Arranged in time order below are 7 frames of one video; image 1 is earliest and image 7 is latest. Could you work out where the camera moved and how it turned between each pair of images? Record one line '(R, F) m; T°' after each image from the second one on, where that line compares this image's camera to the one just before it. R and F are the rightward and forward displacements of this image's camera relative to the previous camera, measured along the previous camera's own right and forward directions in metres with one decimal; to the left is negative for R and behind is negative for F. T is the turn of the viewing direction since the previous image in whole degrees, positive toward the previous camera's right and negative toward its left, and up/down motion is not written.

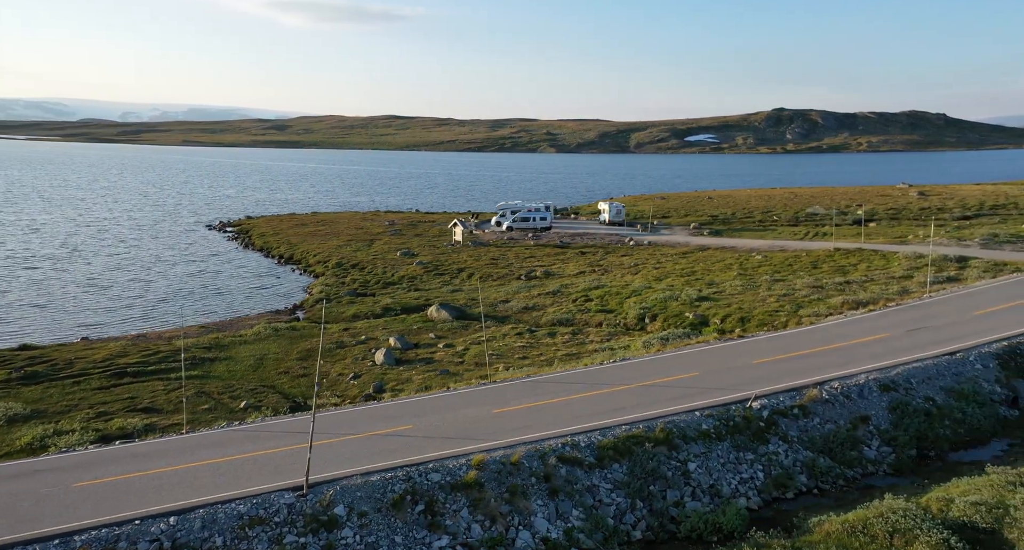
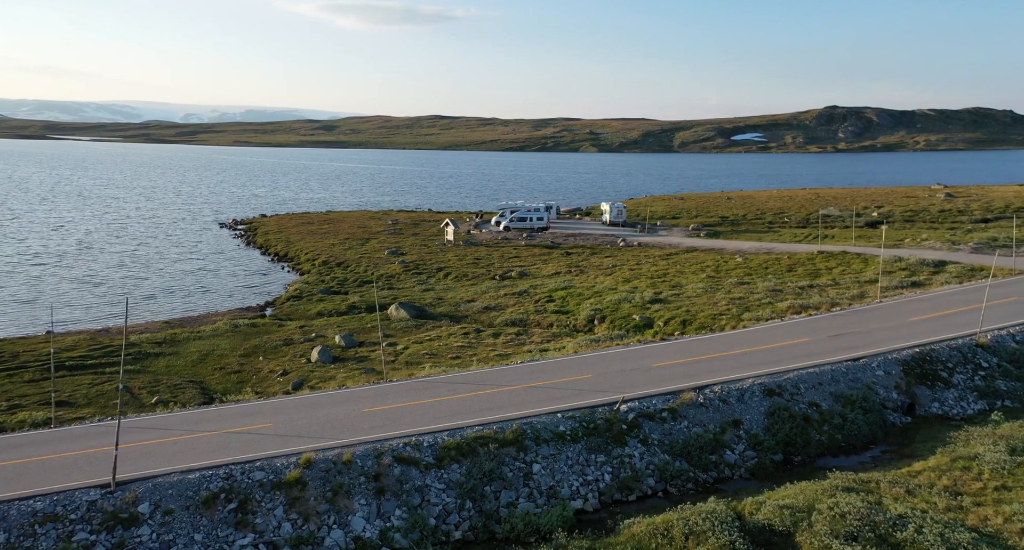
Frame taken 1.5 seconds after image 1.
(+2.5, 0.0) m; 0°
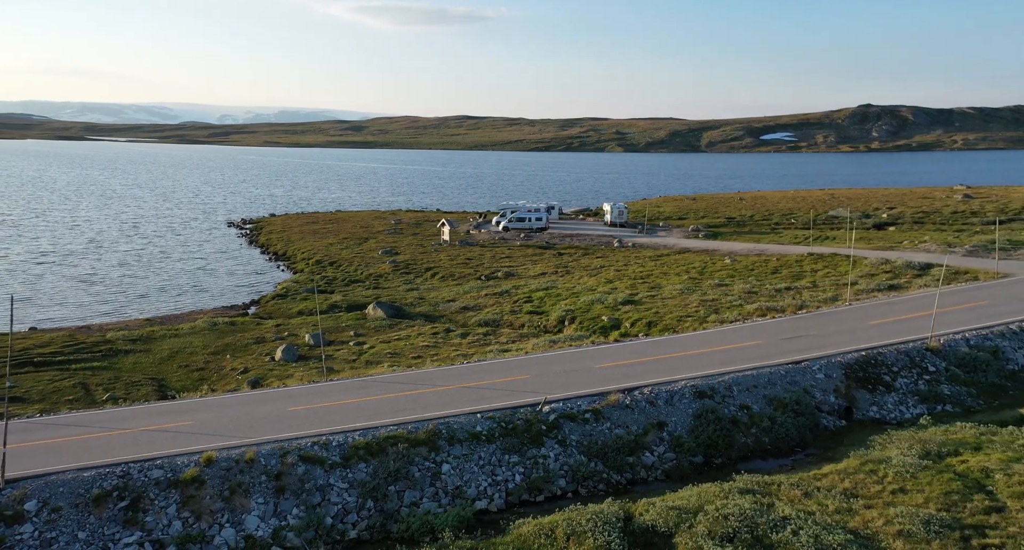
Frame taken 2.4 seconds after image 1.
(+1.5, 0.0) m; 0°
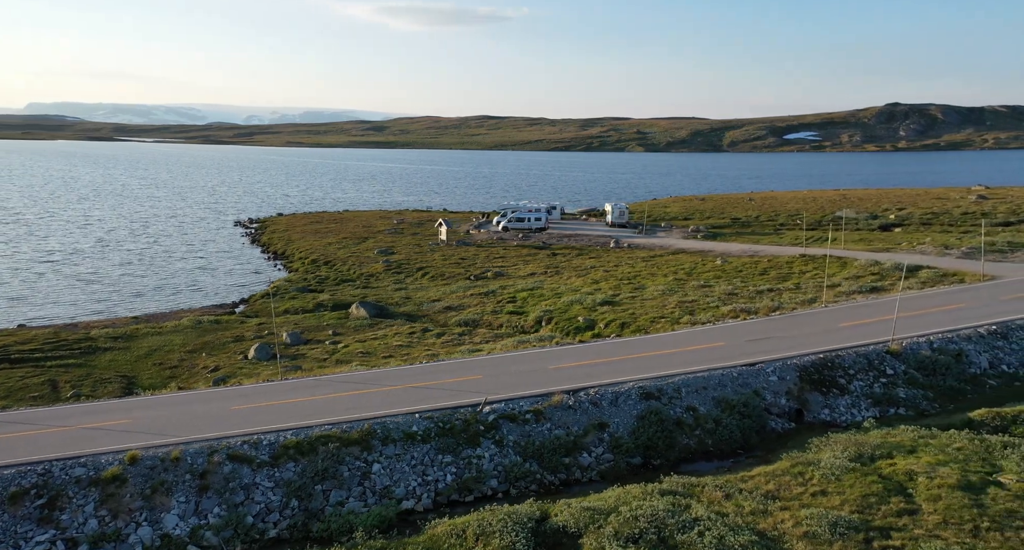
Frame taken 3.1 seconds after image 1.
(+1.2, 0.0) m; 0°
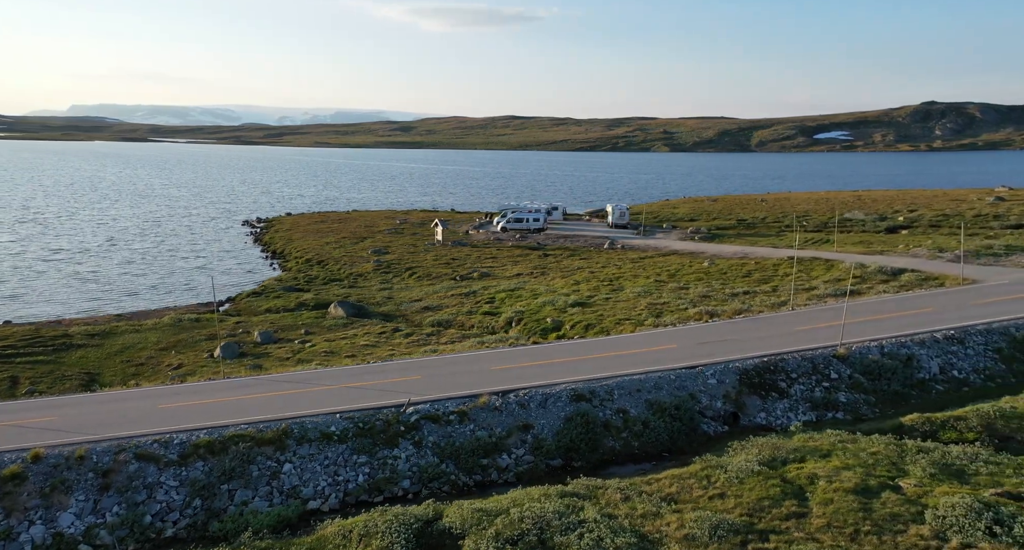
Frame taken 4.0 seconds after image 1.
(+1.5, 0.0) m; 0°
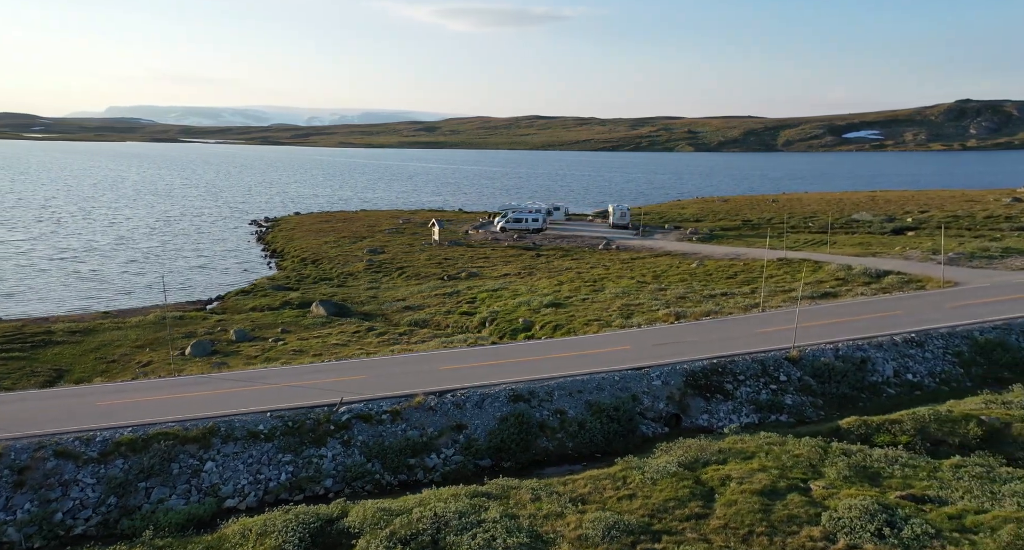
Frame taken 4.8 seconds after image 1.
(+1.3, 0.0) m; 0°
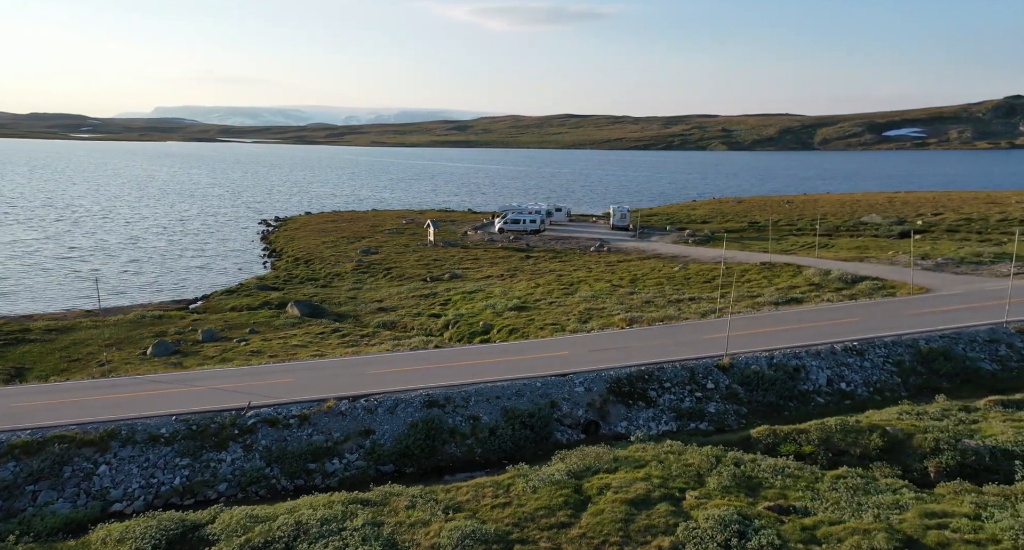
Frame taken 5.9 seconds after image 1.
(+1.8, -0.1) m; 0°
